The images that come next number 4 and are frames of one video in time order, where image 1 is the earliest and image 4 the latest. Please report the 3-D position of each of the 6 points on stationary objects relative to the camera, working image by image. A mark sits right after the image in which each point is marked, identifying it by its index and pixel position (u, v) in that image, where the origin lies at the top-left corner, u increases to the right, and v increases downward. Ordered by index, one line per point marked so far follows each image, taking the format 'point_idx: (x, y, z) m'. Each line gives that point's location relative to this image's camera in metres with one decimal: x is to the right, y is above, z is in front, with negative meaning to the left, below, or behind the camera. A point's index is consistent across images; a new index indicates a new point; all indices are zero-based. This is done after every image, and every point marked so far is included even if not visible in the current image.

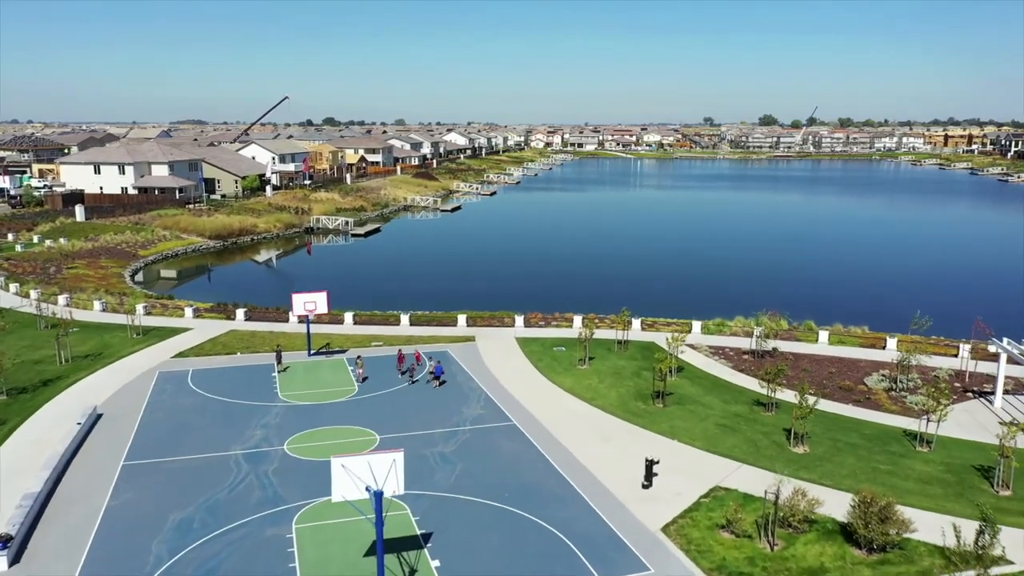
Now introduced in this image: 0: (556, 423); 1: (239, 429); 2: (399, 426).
0: (+1.0, -3.2, +15.1) m
1: (-6.4, -3.3, +14.8) m
2: (-2.6, -3.2, +14.8) m
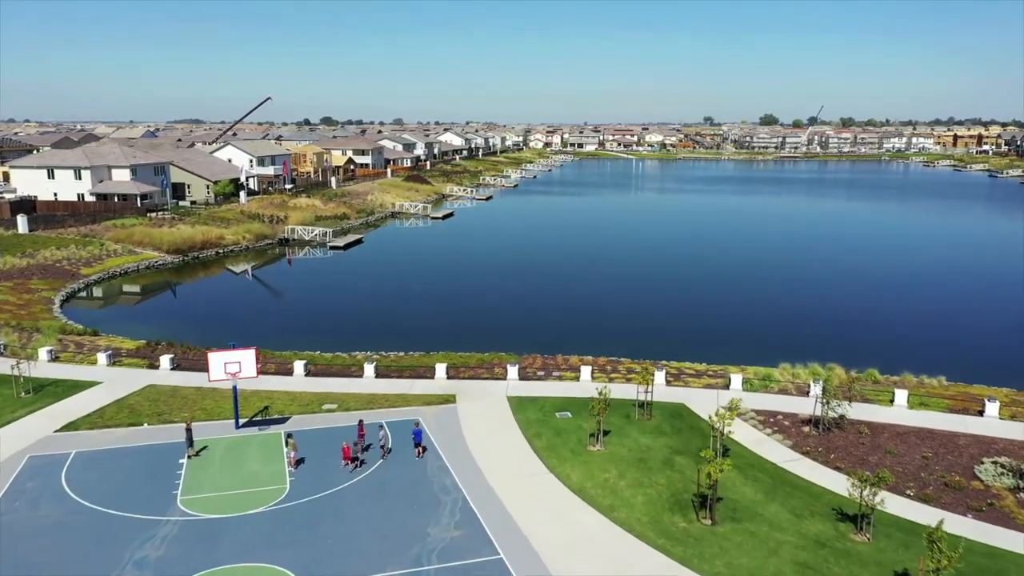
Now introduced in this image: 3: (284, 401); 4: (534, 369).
0: (+0.8, -4.4, +10.5) m
1: (-6.6, -4.5, +10.2) m
2: (-2.8, -4.4, +10.3) m
3: (-5.9, -2.9, +16.5) m
4: (+0.6, -2.4, +18.8) m
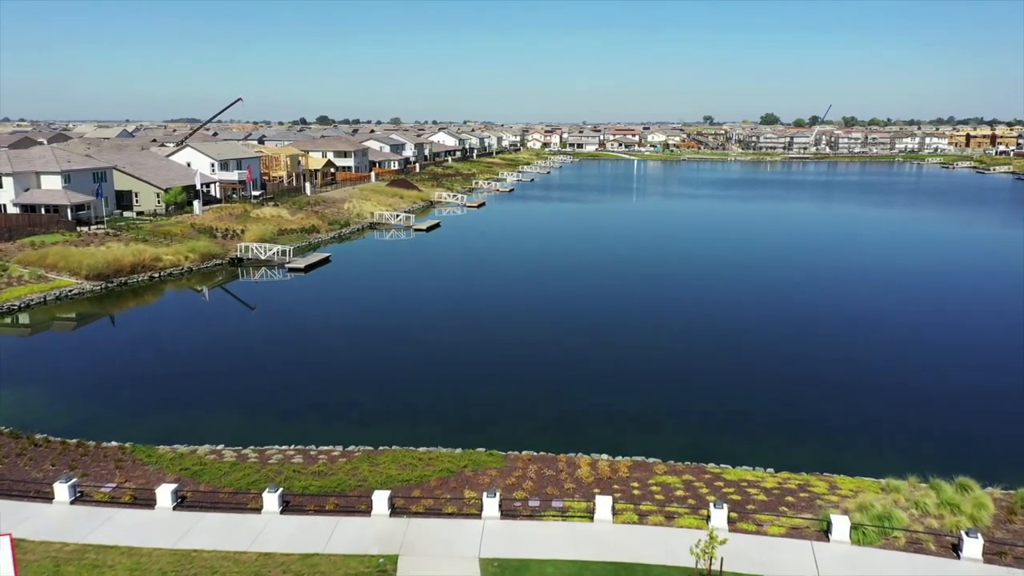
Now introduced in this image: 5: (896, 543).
0: (+0.4, -6.0, +4.3) m
1: (-7.0, -6.1, +3.9) m
2: (-3.2, -6.0, +4.0) m
3: (-6.3, -4.5, +10.2) m
4: (+0.2, -4.0, +12.6) m
5: (+6.6, -4.4, +11.0) m
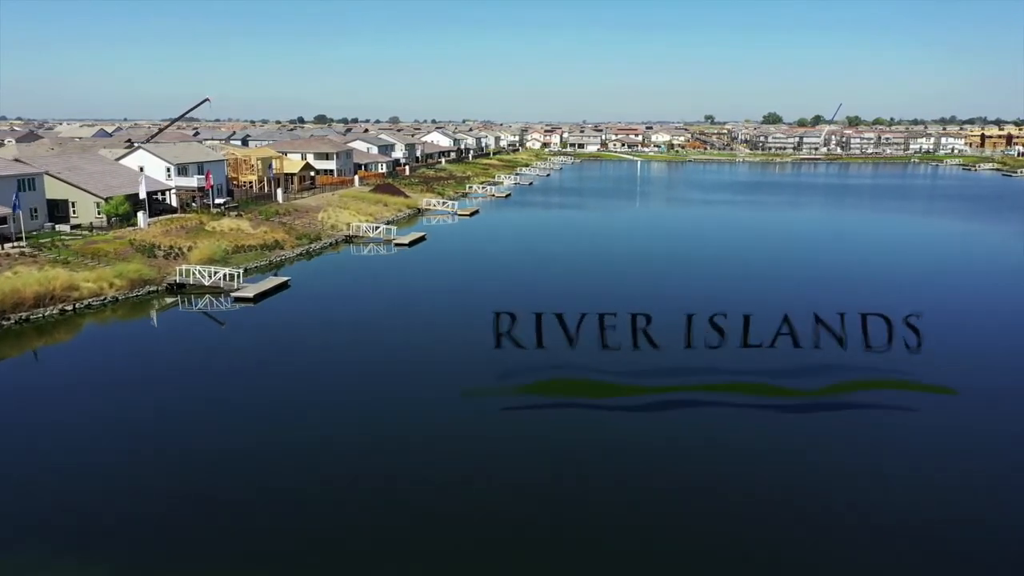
0: (+0.1, -7.6, -1.7) m
1: (-7.3, -7.7, -2.0) m
2: (-3.5, -7.6, -2.0) m
3: (-6.6, -6.0, +4.2) m
4: (-0.1, -5.5, +6.6) m
5: (+6.3, -5.9, +5.0) m
